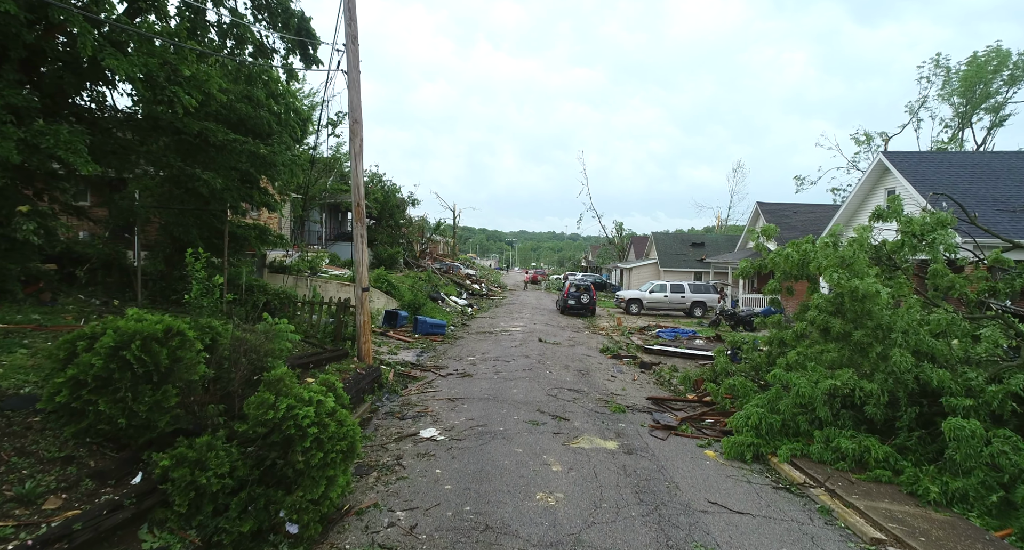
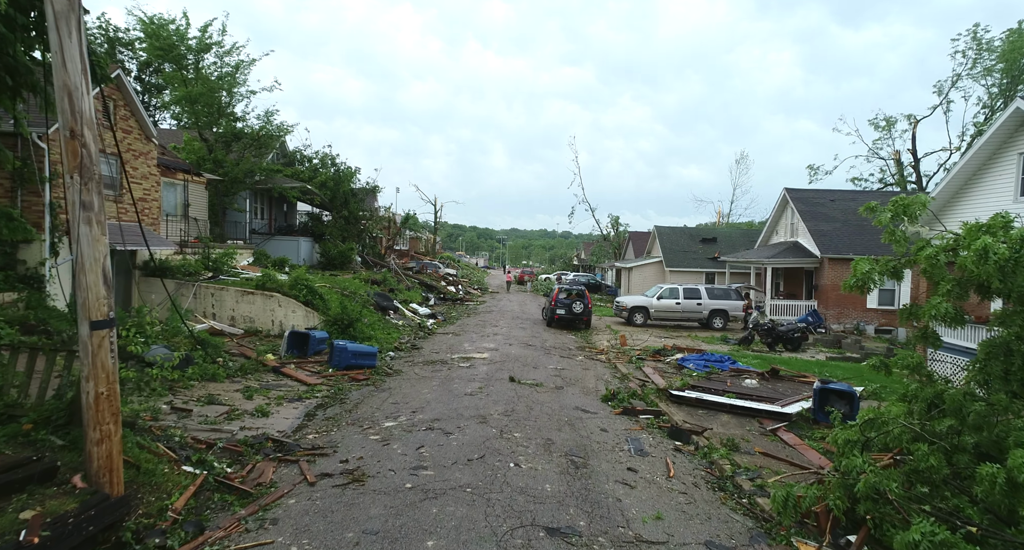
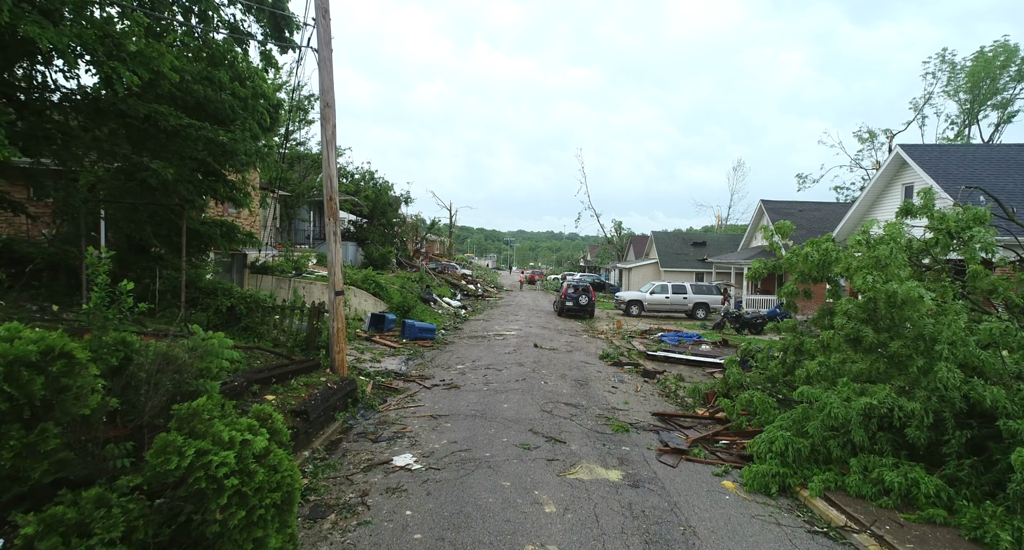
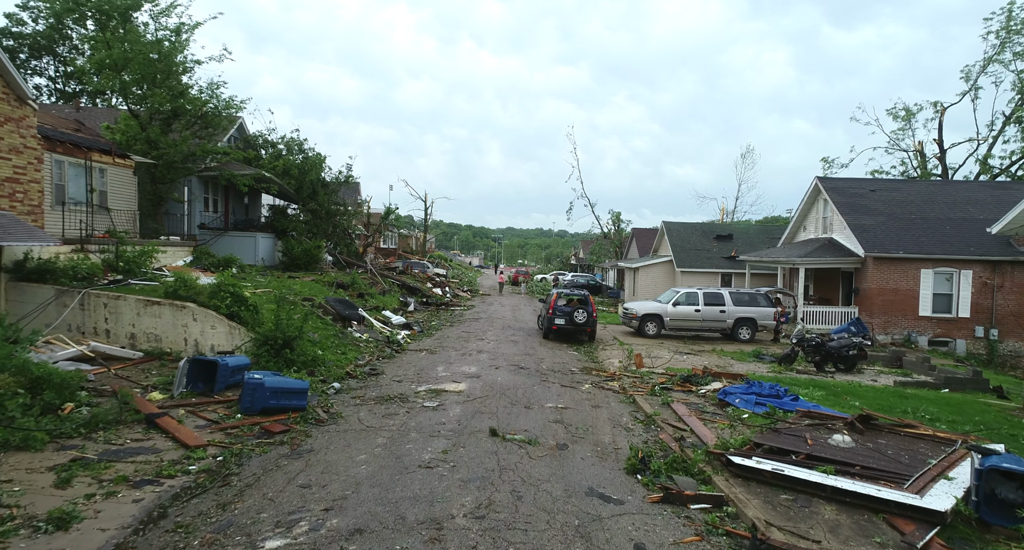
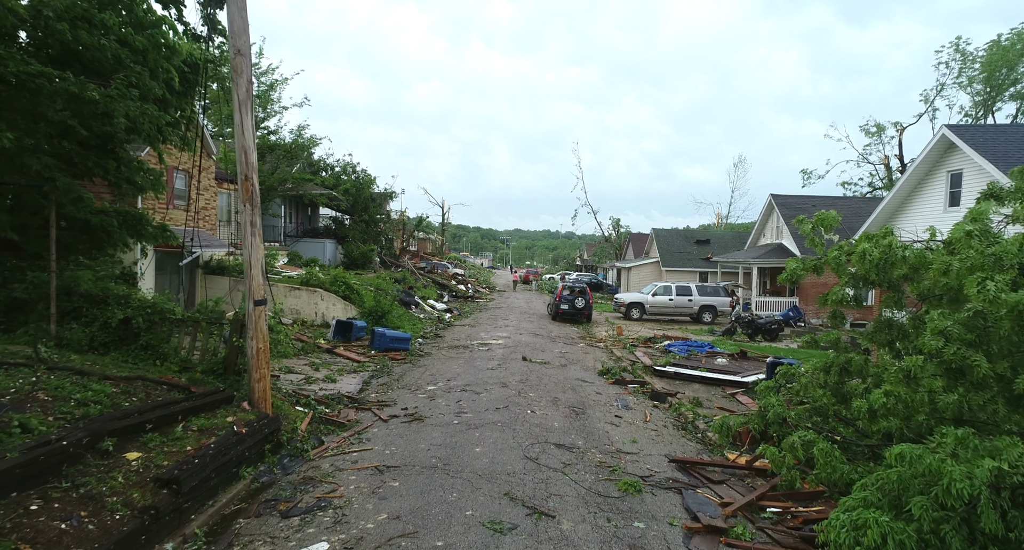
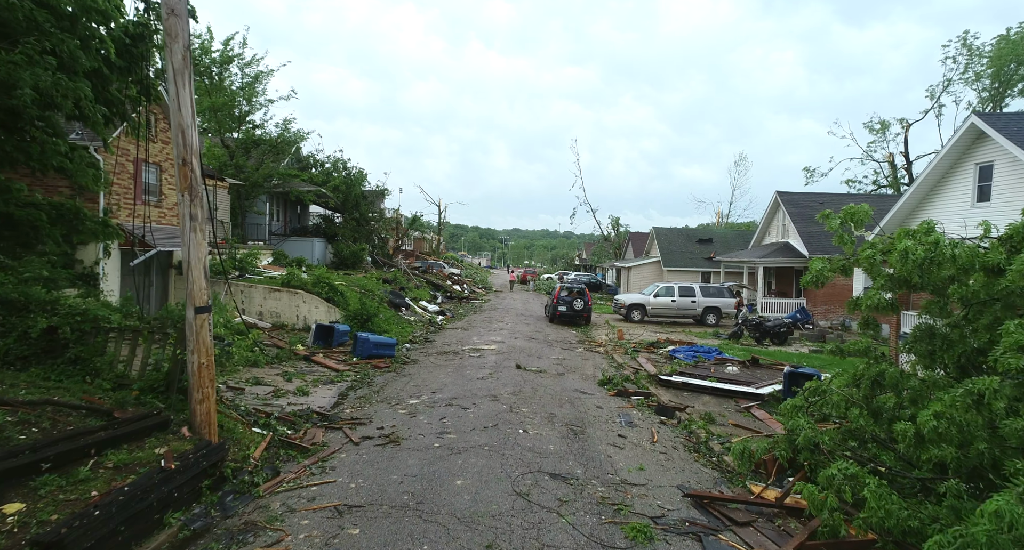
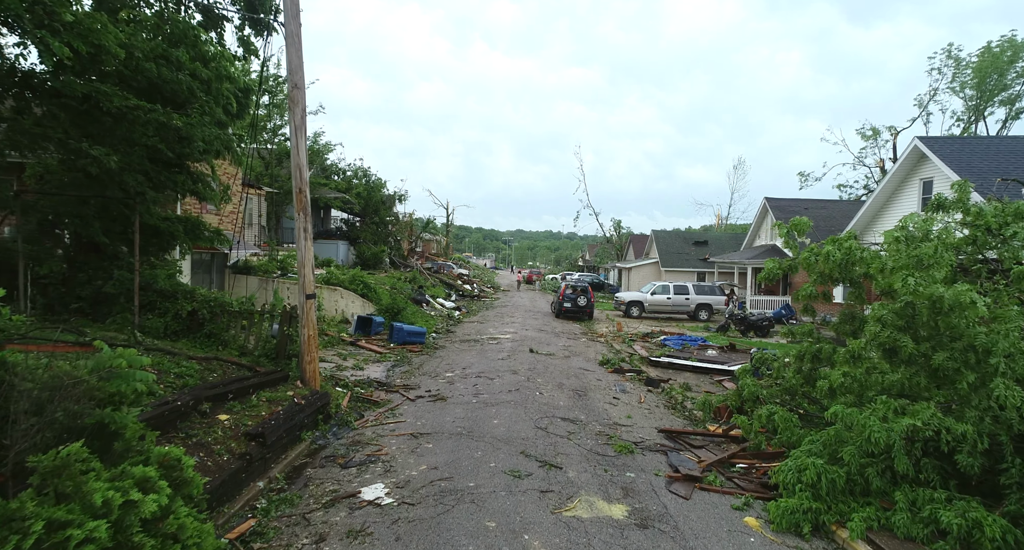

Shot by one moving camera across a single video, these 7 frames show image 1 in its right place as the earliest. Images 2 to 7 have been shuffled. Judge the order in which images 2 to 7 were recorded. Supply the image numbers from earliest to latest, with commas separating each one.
3, 7, 5, 6, 2, 4
